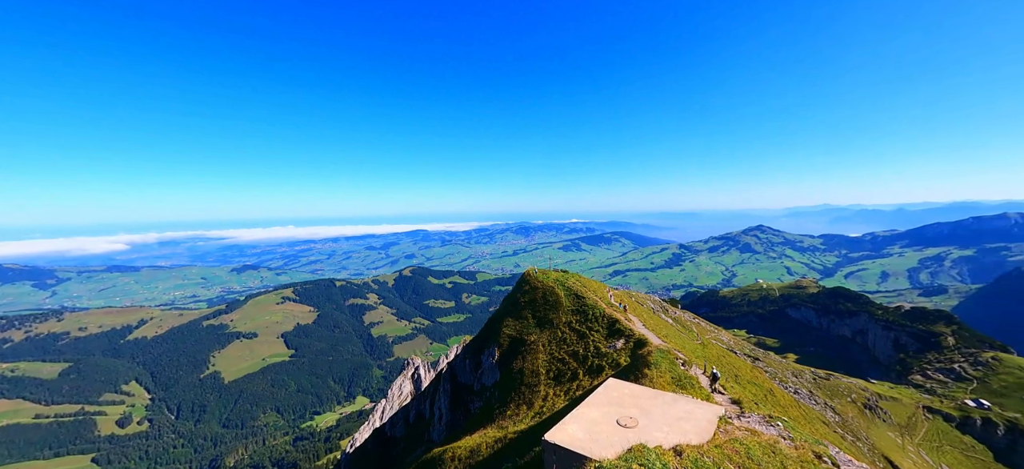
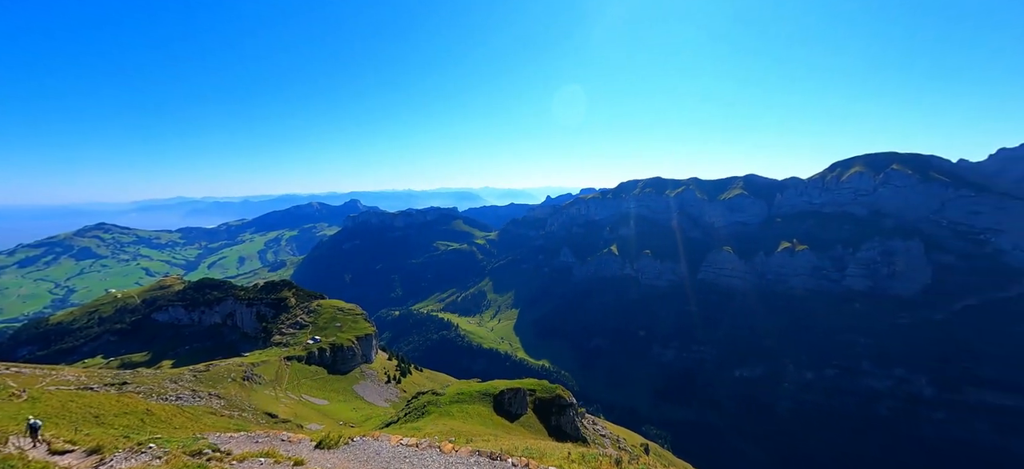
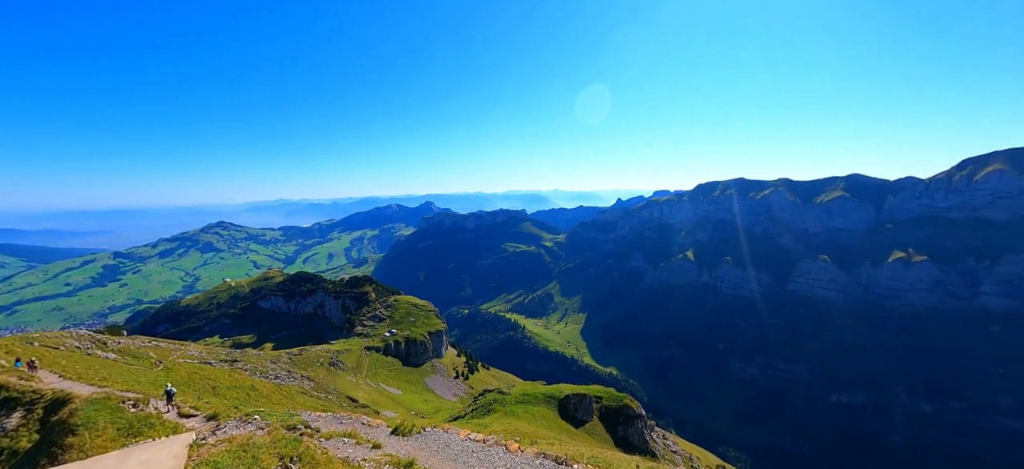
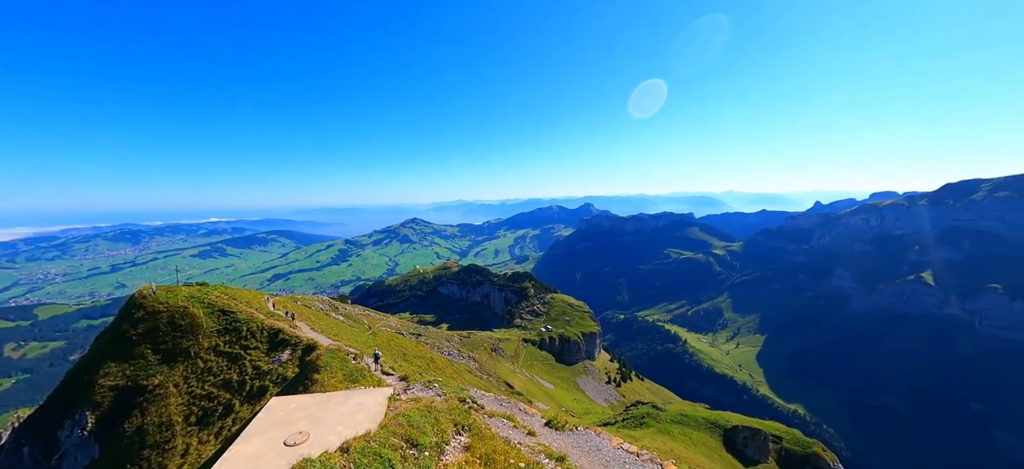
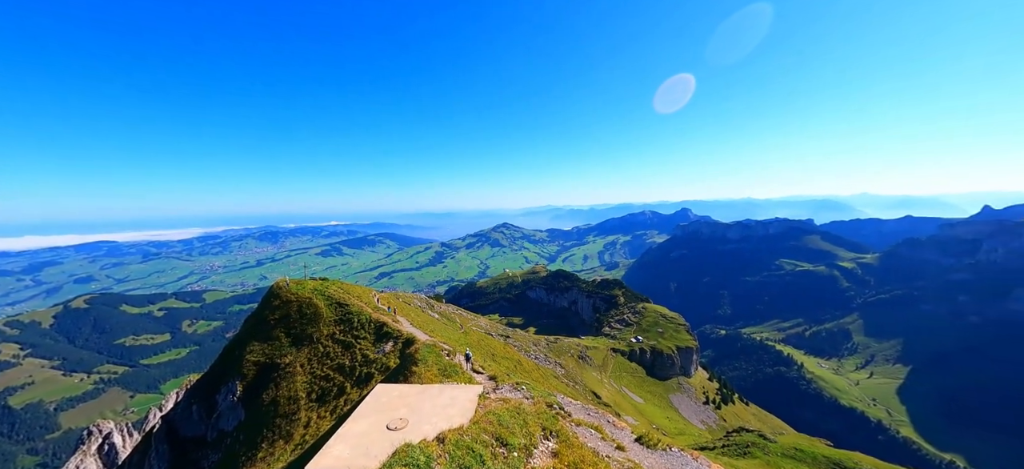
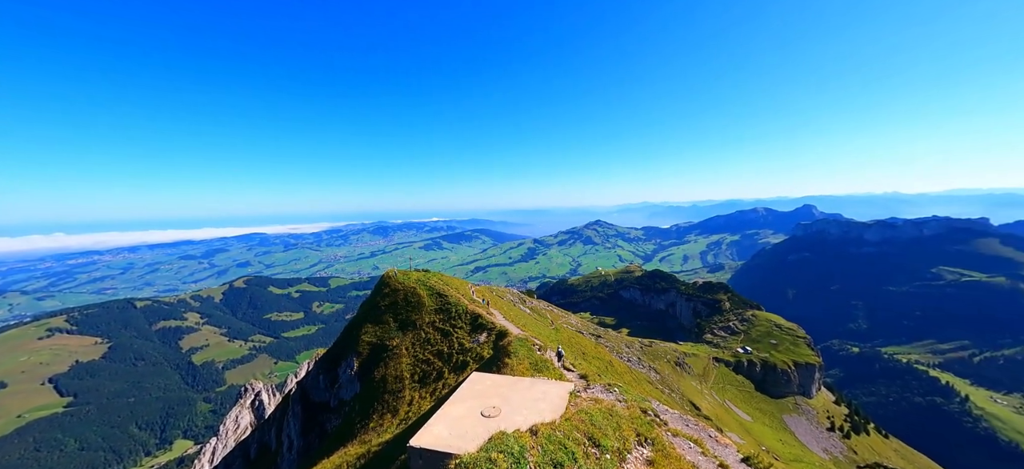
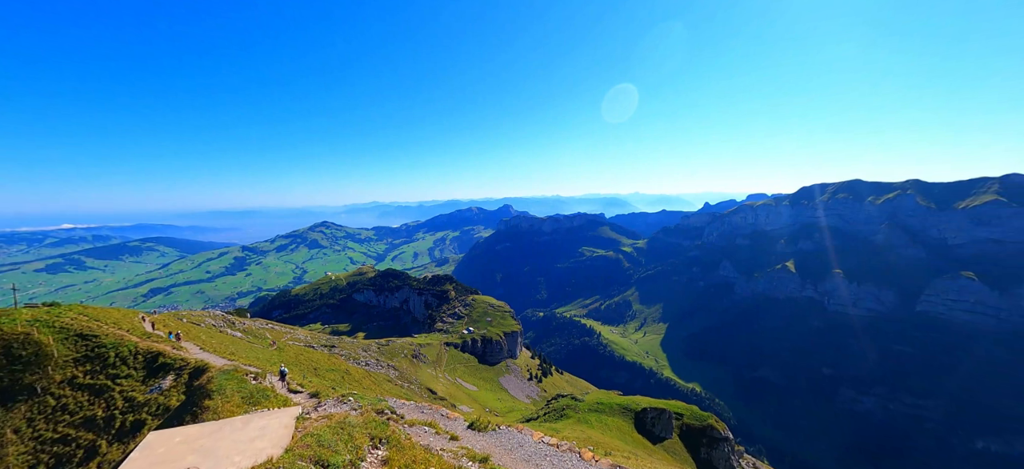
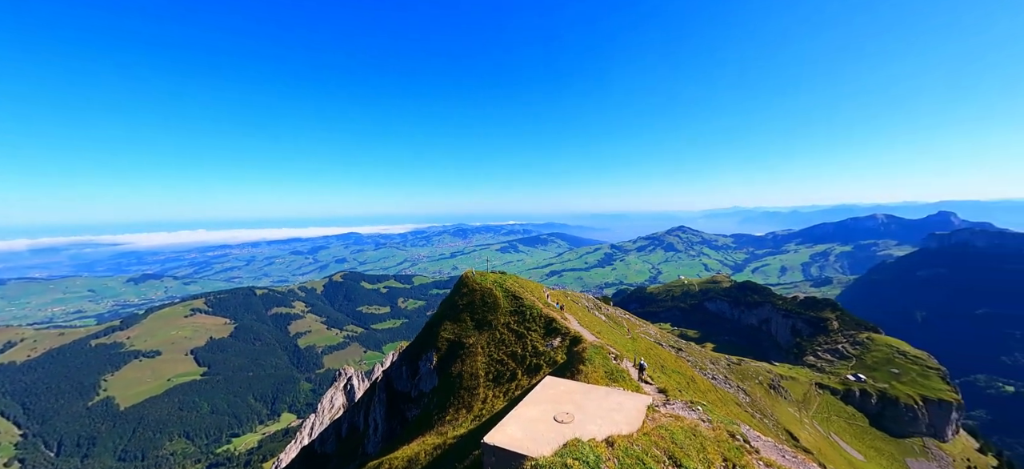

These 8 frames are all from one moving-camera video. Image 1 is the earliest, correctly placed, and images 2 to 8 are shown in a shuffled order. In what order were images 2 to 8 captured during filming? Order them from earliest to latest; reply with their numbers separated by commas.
8, 6, 5, 4, 7, 3, 2
